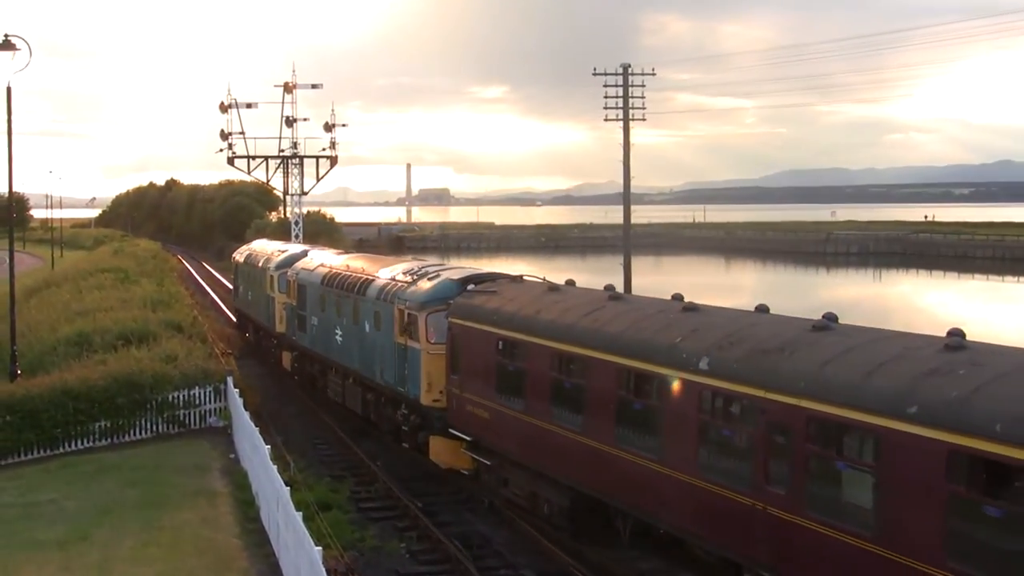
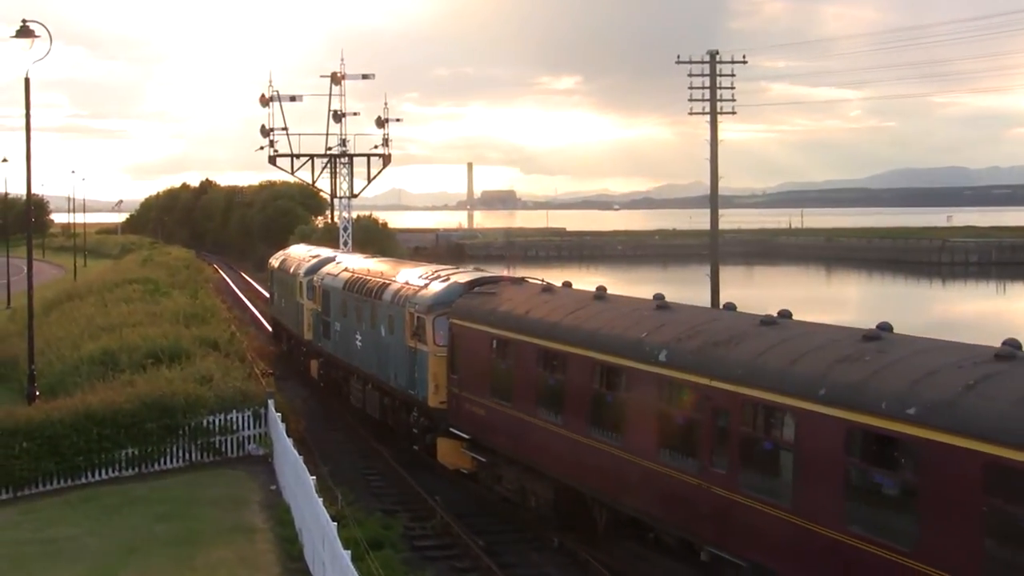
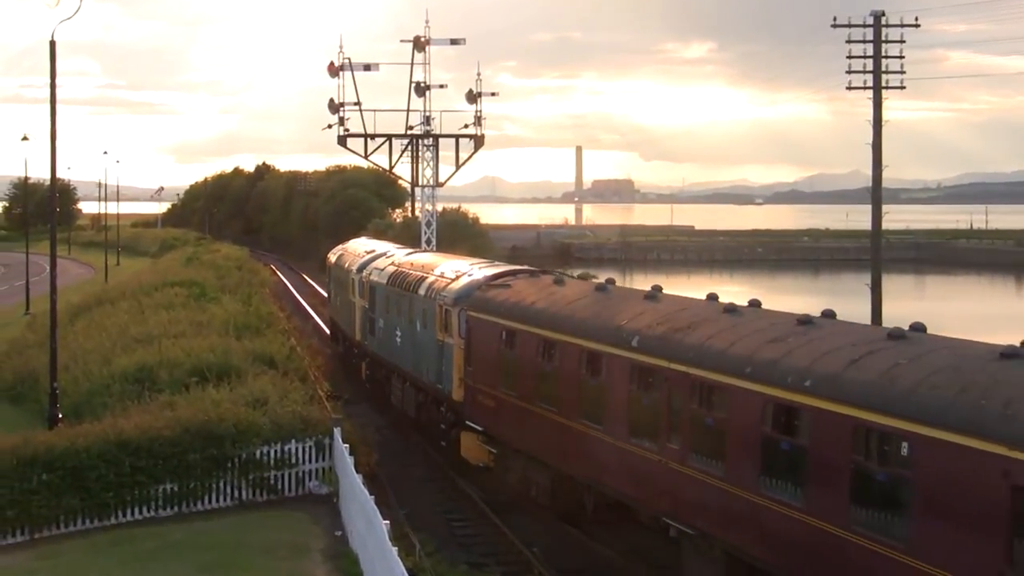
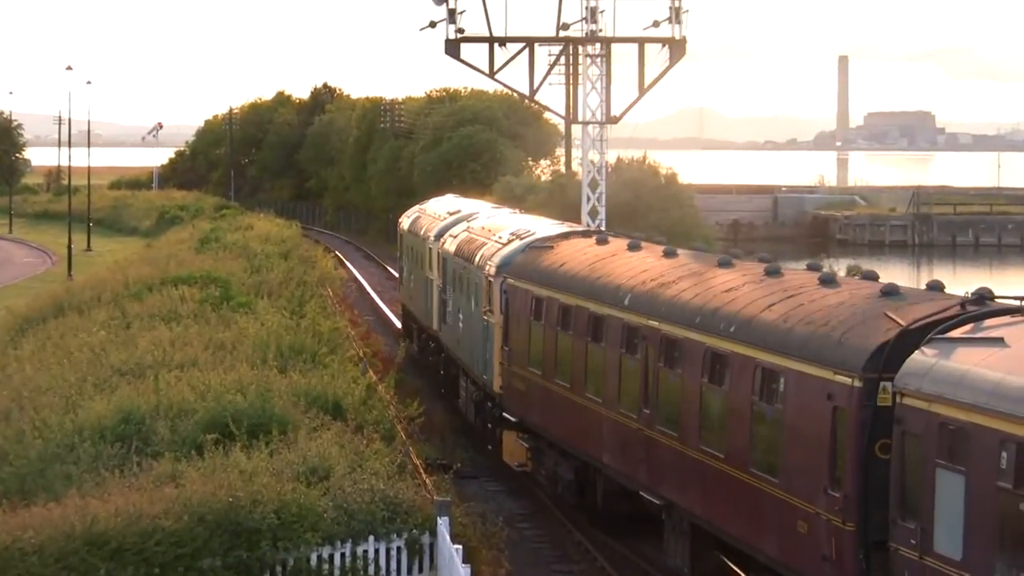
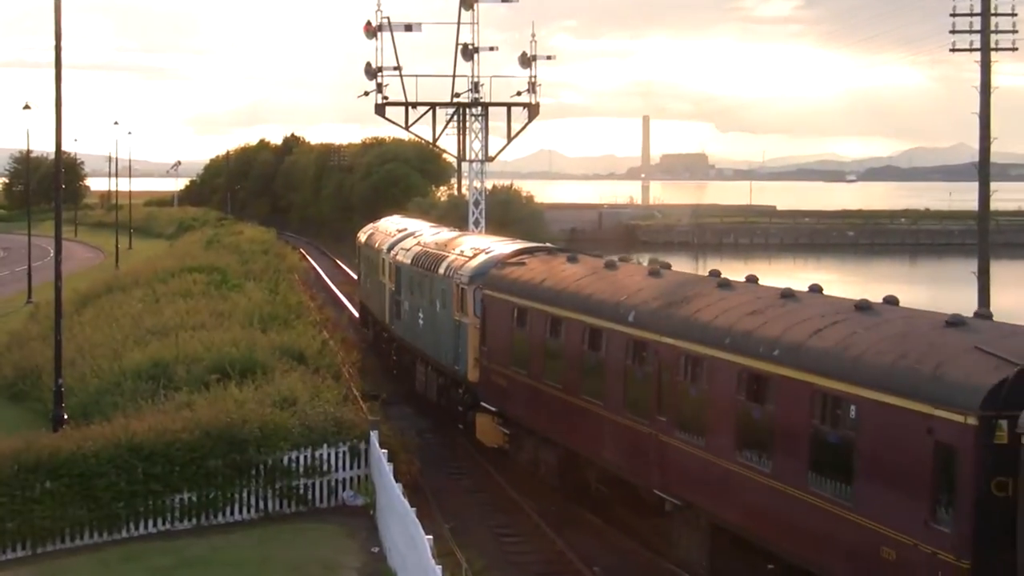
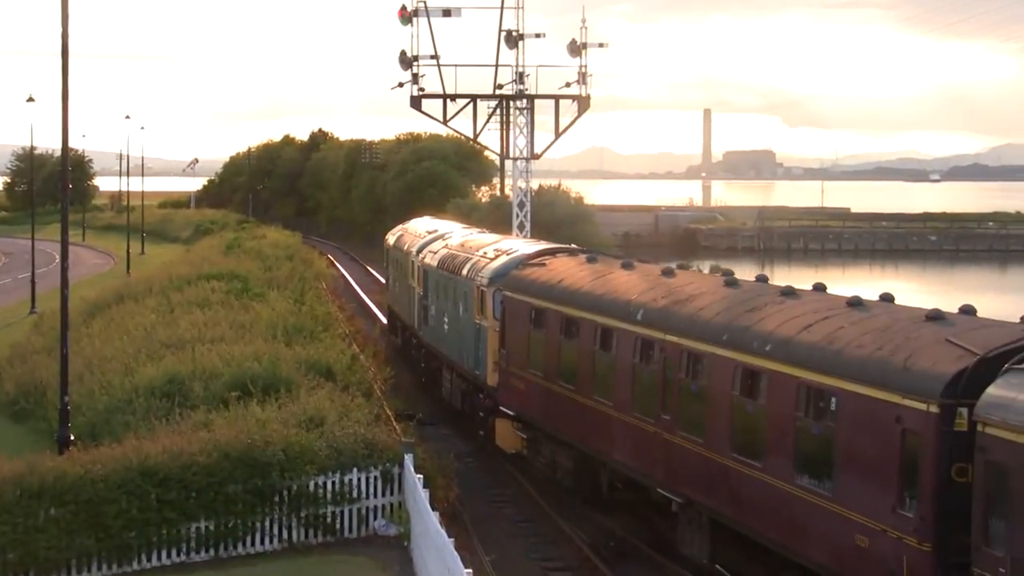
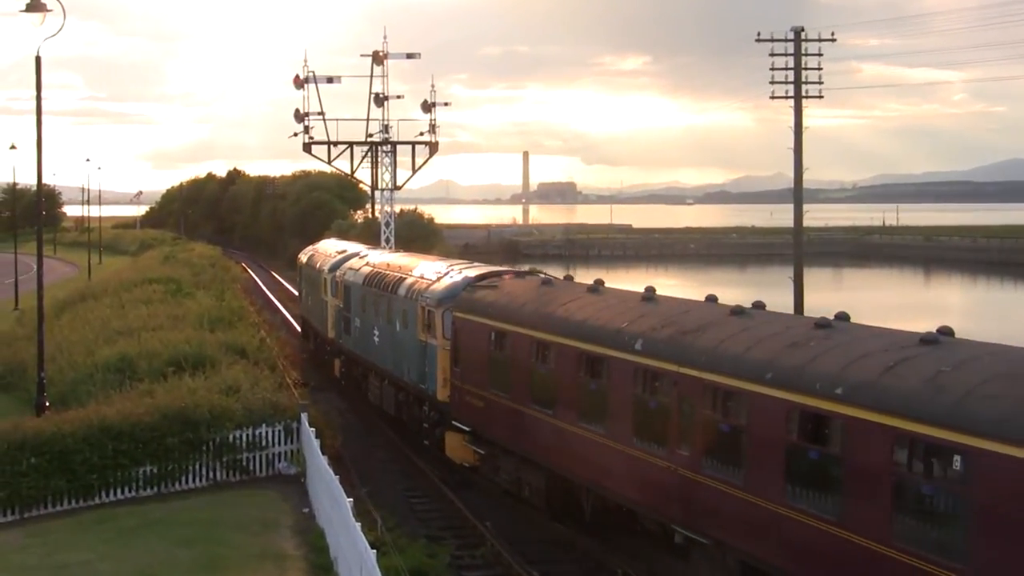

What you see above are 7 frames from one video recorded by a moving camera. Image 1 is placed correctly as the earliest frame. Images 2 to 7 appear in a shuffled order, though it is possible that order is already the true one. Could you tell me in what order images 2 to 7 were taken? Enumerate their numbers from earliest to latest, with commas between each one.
2, 7, 3, 5, 6, 4
